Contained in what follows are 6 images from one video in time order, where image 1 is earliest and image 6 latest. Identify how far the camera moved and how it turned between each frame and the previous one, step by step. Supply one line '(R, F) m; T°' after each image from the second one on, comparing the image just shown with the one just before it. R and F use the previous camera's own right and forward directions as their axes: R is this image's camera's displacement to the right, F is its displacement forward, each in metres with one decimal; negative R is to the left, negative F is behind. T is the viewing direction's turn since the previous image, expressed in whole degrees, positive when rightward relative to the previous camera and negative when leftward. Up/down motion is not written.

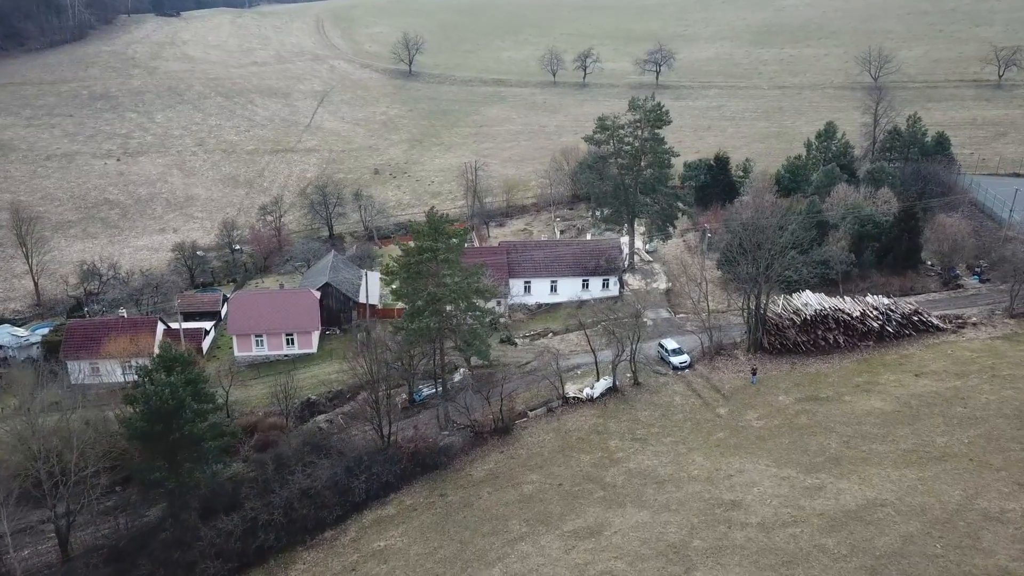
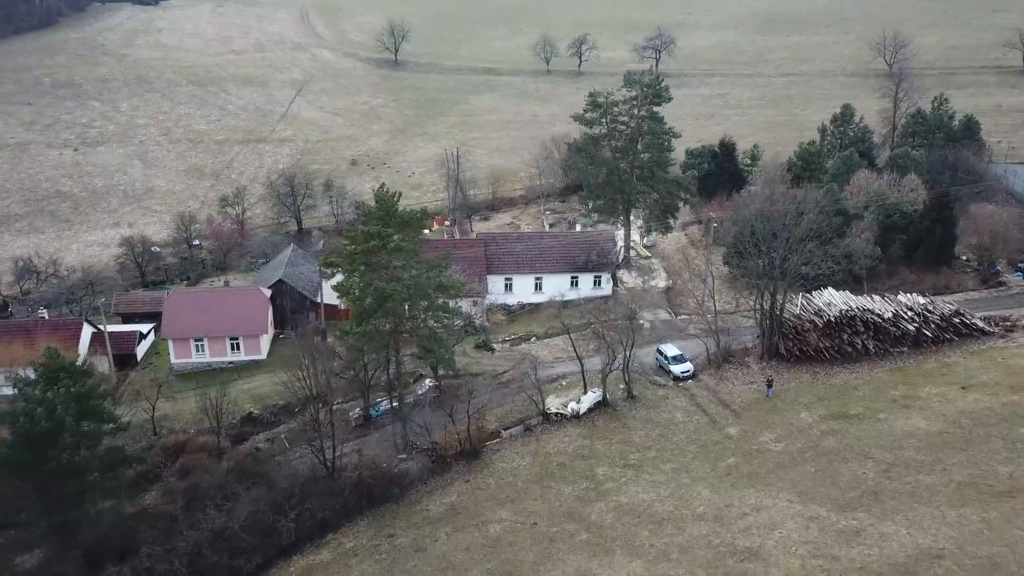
(+1.1, +6.2) m; 0°
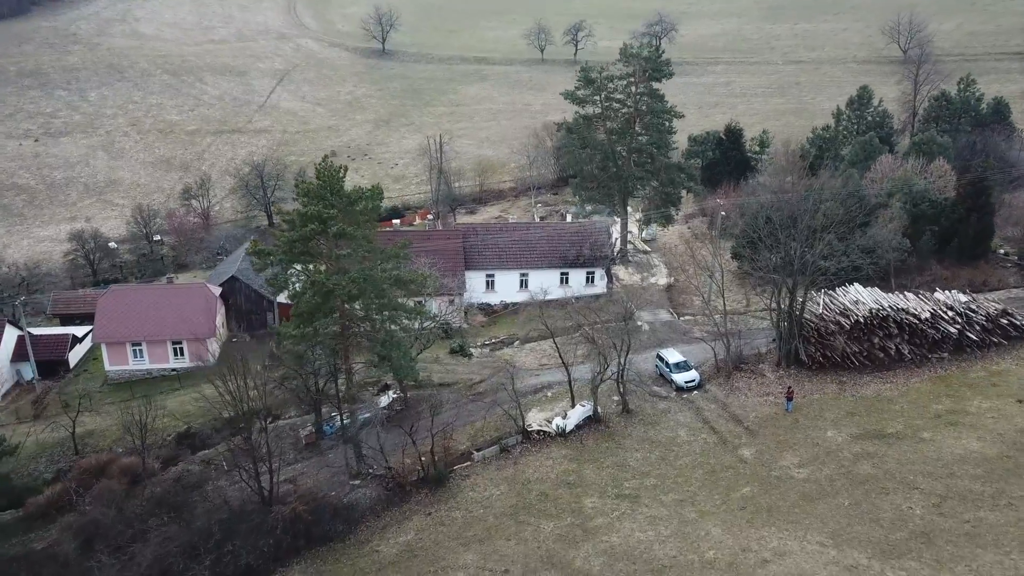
(+0.8, +5.1) m; 0°
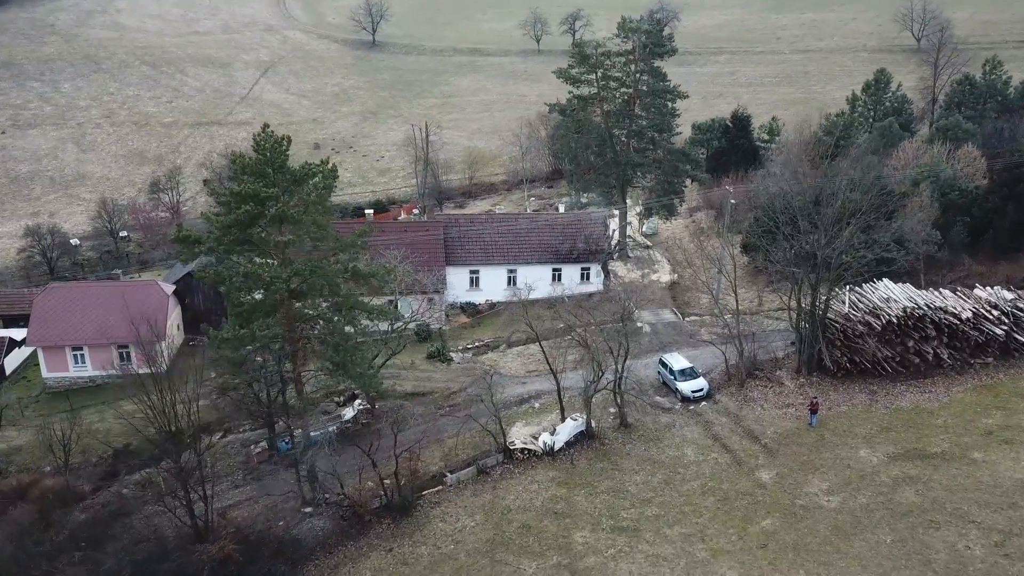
(+0.6, +3.9) m; 0°
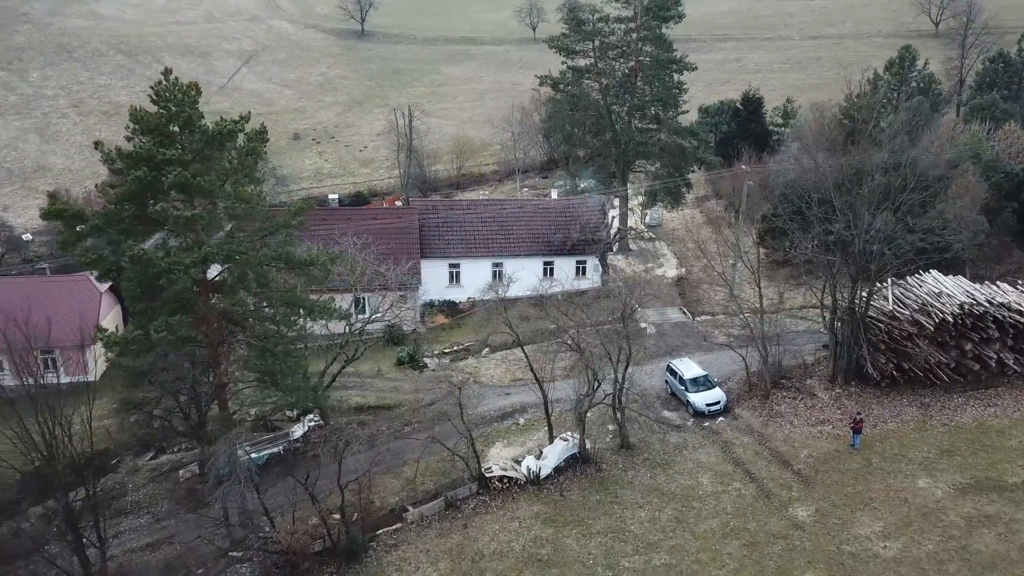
(+0.5, +4.5) m; 0°
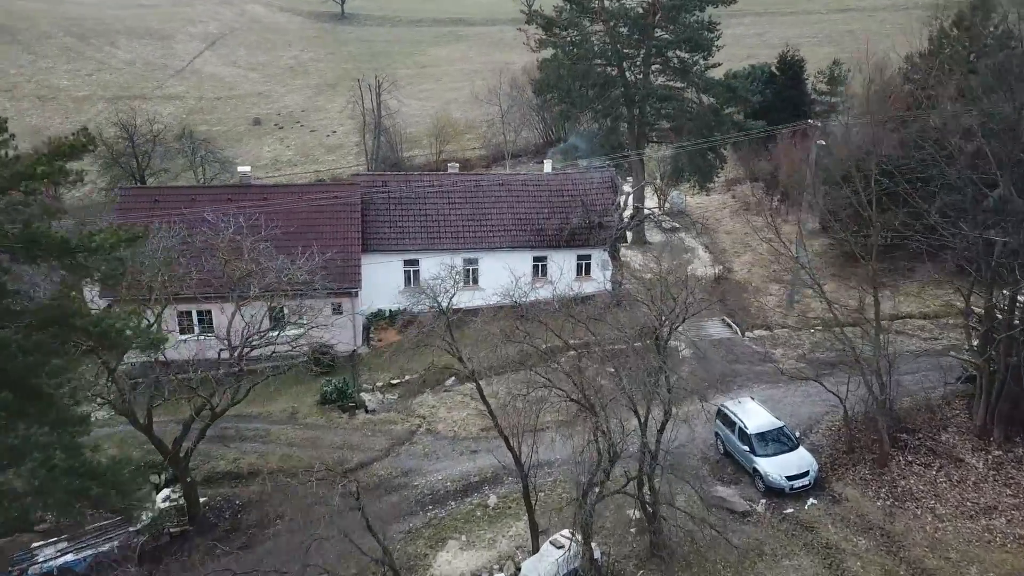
(+0.6, +8.5) m; 0°
